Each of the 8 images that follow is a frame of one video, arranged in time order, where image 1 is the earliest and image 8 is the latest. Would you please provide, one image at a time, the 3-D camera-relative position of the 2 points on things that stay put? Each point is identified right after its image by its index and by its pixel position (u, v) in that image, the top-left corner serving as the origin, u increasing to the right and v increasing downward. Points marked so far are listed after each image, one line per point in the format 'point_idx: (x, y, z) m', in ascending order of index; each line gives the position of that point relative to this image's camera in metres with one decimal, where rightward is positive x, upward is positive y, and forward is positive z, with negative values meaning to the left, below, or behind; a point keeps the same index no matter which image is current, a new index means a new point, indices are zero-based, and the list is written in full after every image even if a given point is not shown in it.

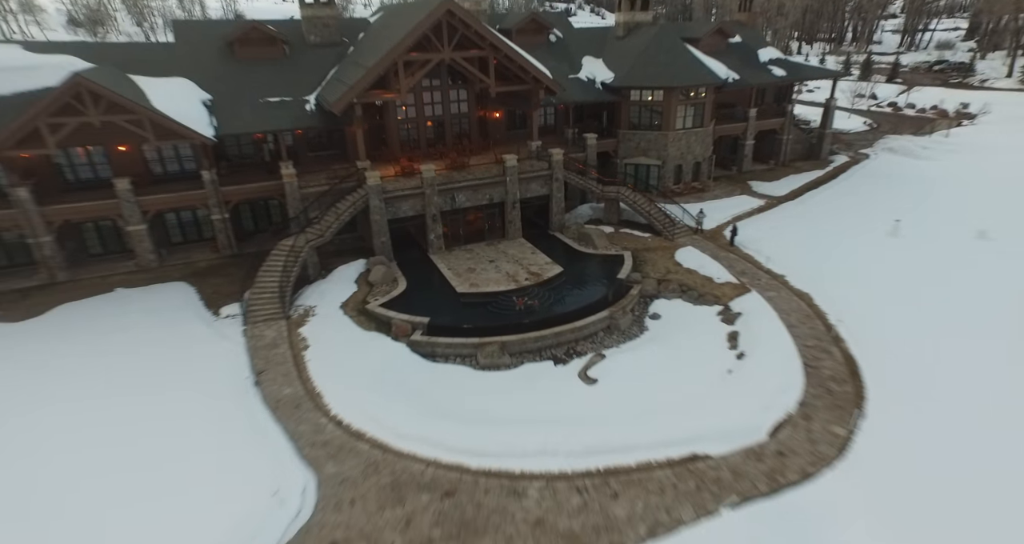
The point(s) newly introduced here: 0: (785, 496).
0: (+4.2, -3.5, +8.5) m
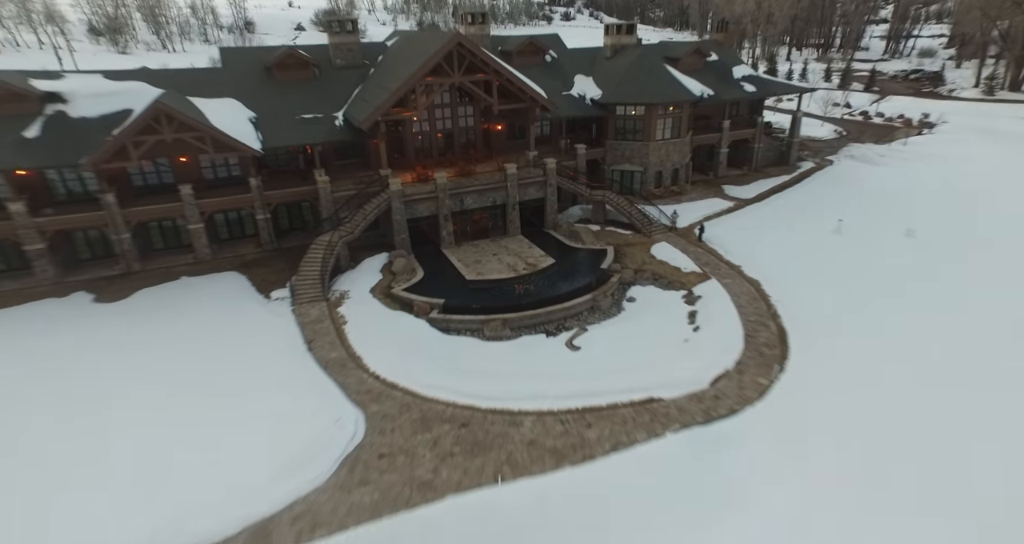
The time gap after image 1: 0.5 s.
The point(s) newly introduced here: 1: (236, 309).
0: (+4.2, -3.2, +11.3) m
1: (-8.2, -0.9, +15.7) m
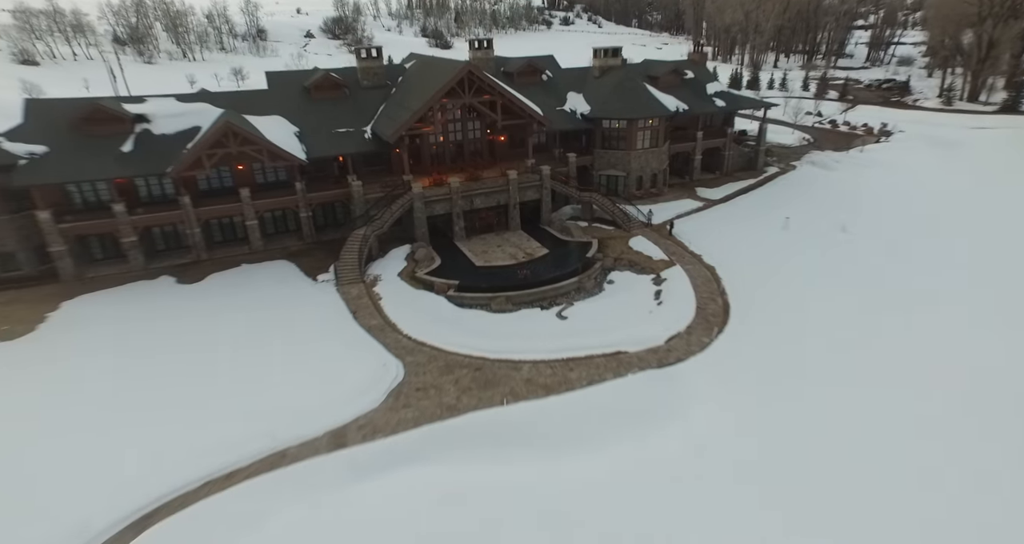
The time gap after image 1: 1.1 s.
0: (+4.3, -2.7, +15.1) m
1: (-8.1, -0.5, +19.4) m
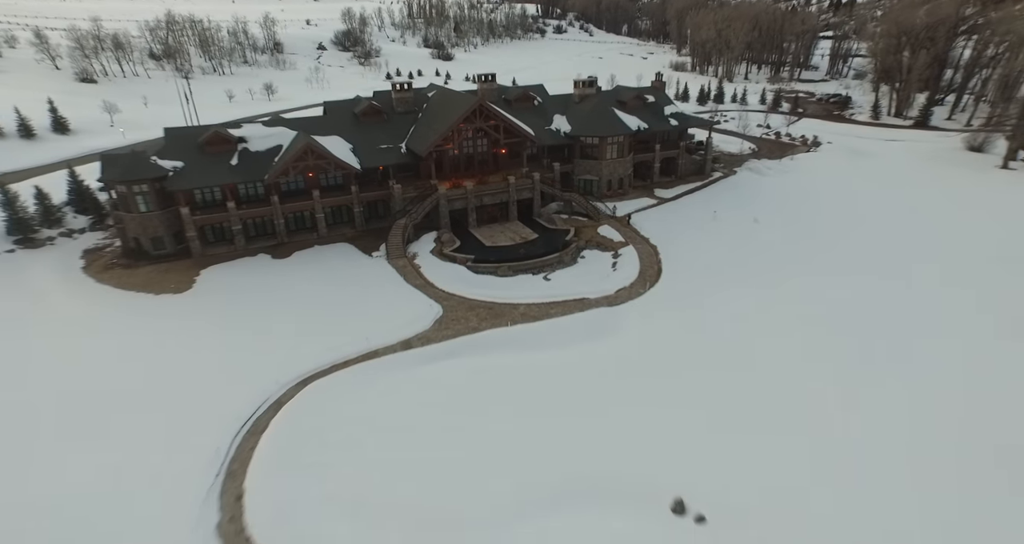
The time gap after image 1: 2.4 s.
0: (+4.3, -1.5, +23.0) m
1: (-8.1, +0.7, +27.3) m
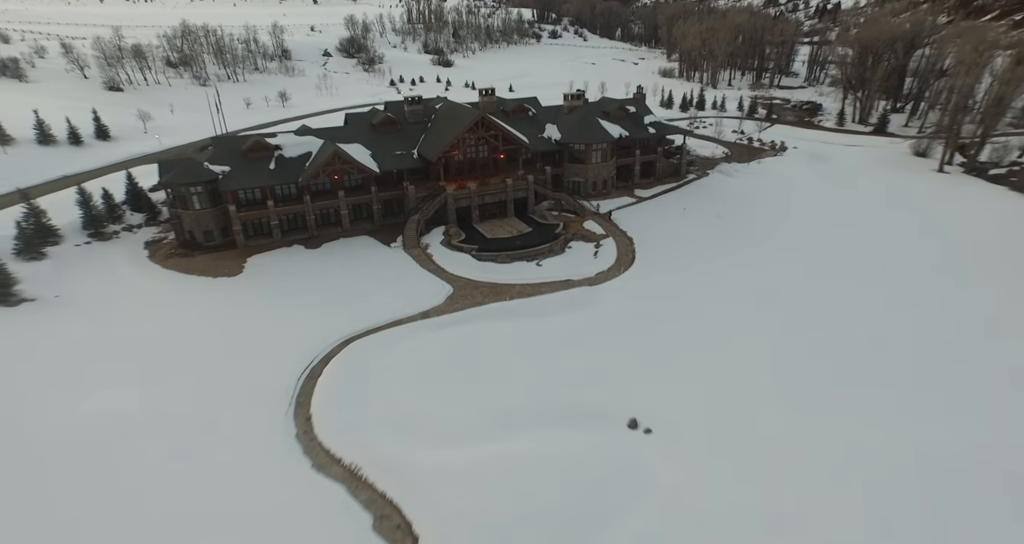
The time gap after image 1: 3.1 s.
0: (+4.2, -0.8, +27.9) m
1: (-8.3, +1.4, +32.1) m
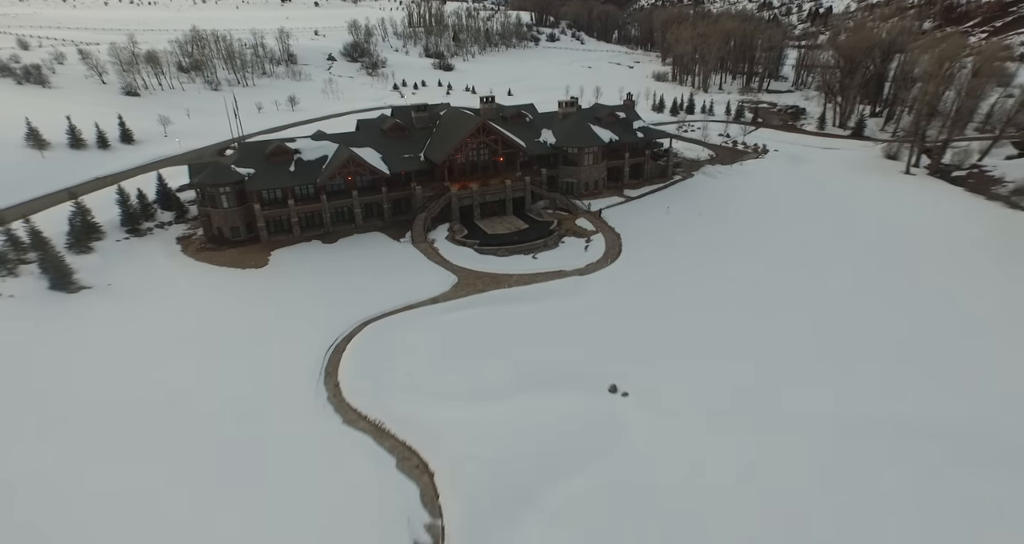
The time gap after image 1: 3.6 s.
0: (+4.1, -0.3, +31.1) m
1: (-8.4, +1.9, +35.3) m
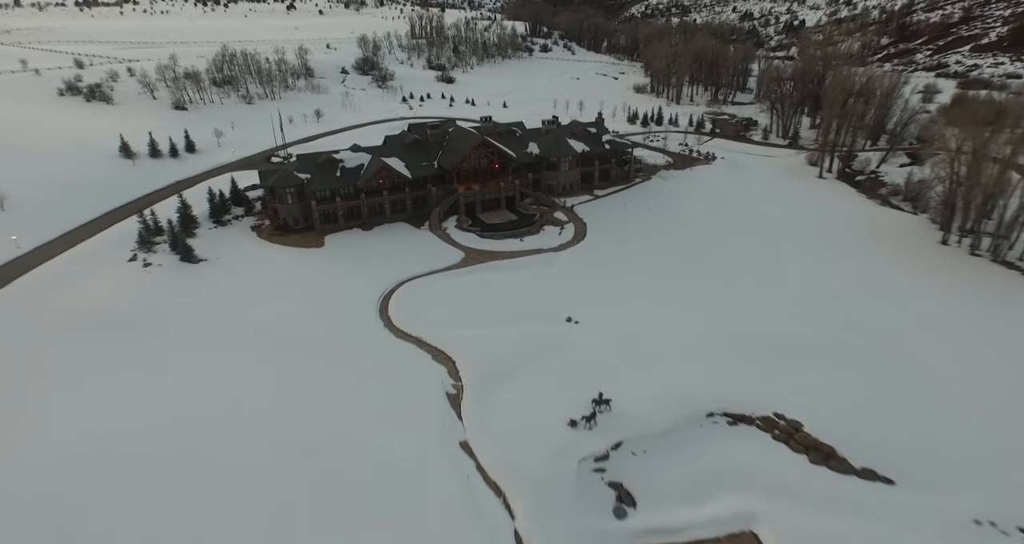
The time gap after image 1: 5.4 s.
0: (+3.5, +1.4, +42.5) m
1: (-9.0, +3.6, +46.6) m
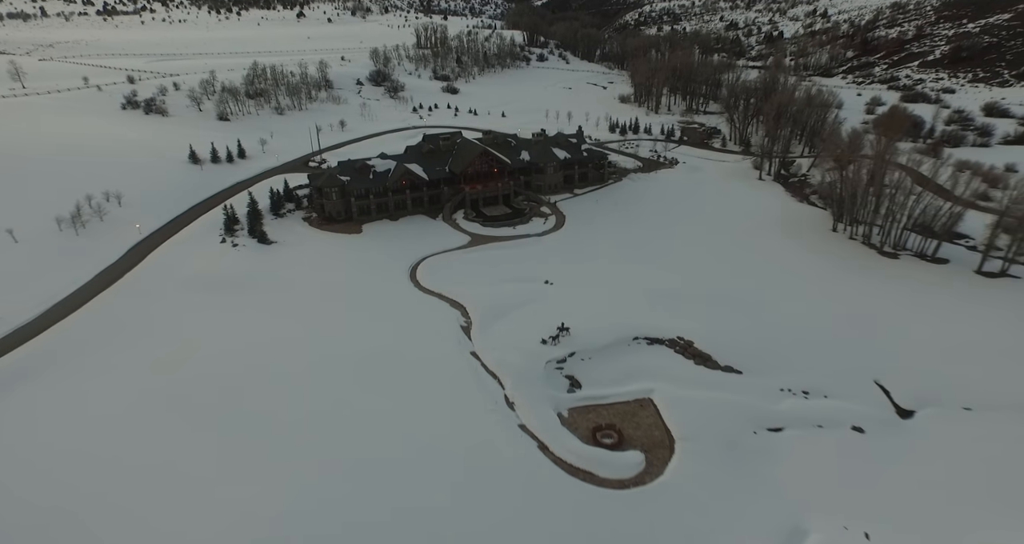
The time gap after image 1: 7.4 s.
0: (+3.0, +3.4, +55.0) m
1: (-9.5, +5.6, +59.2) m
